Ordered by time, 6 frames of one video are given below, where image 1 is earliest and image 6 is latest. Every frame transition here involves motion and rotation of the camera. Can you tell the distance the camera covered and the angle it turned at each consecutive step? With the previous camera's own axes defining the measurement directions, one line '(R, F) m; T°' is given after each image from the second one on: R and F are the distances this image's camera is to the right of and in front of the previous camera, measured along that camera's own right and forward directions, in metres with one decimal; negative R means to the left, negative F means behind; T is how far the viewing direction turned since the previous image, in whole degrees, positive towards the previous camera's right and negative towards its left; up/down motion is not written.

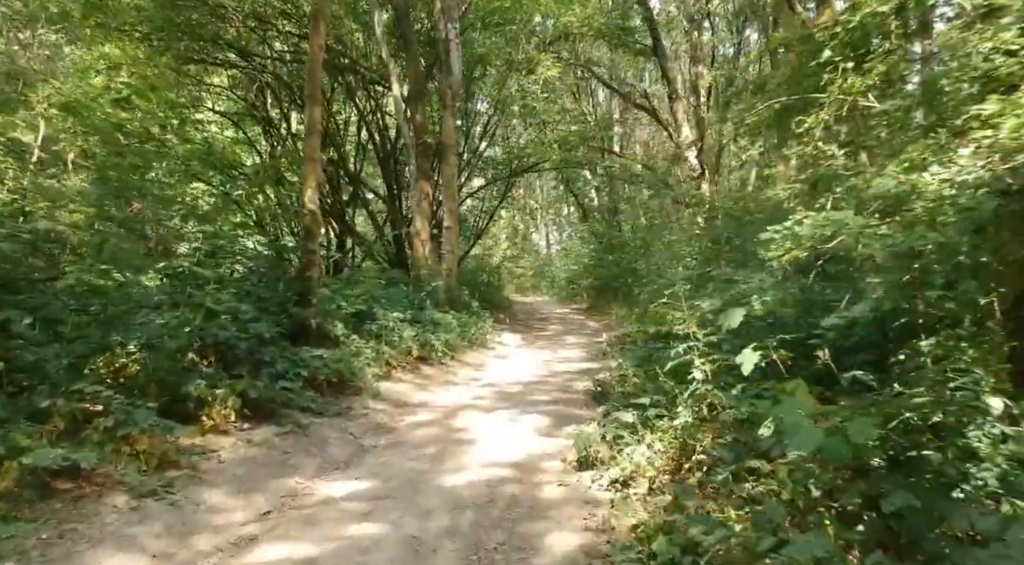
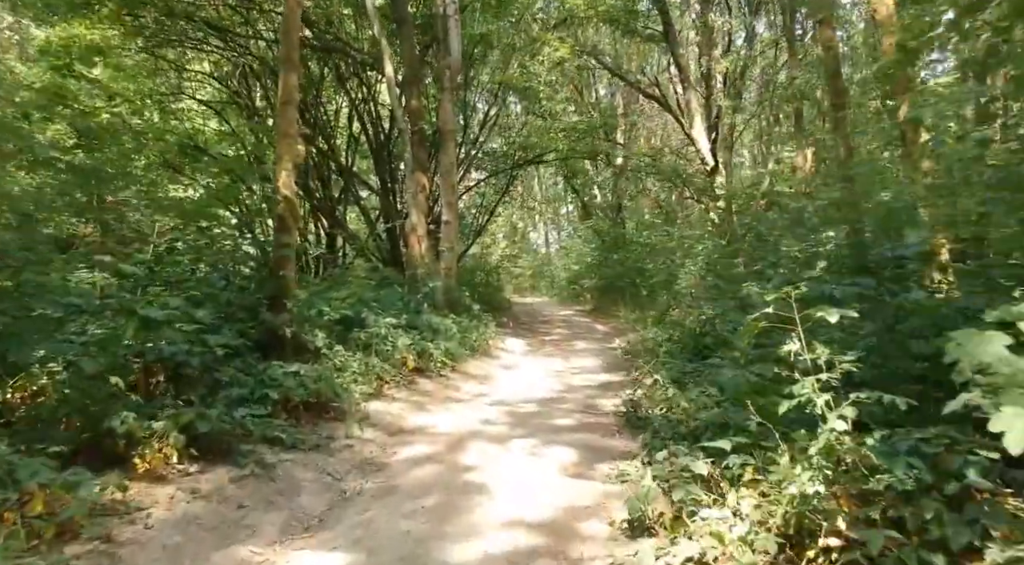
(-0.2, +1.2) m; 0°
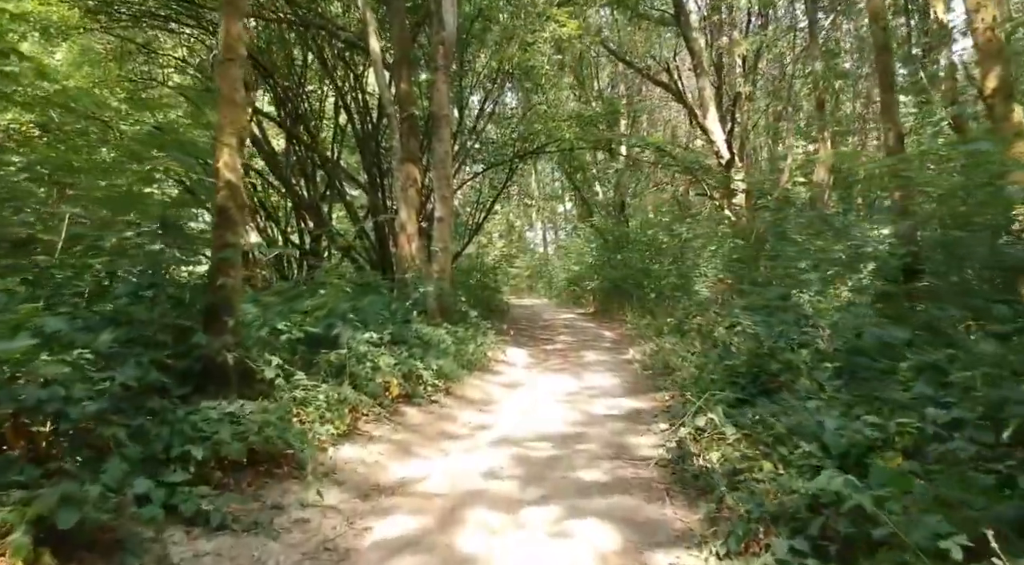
(-0.1, +1.4) m; 0°
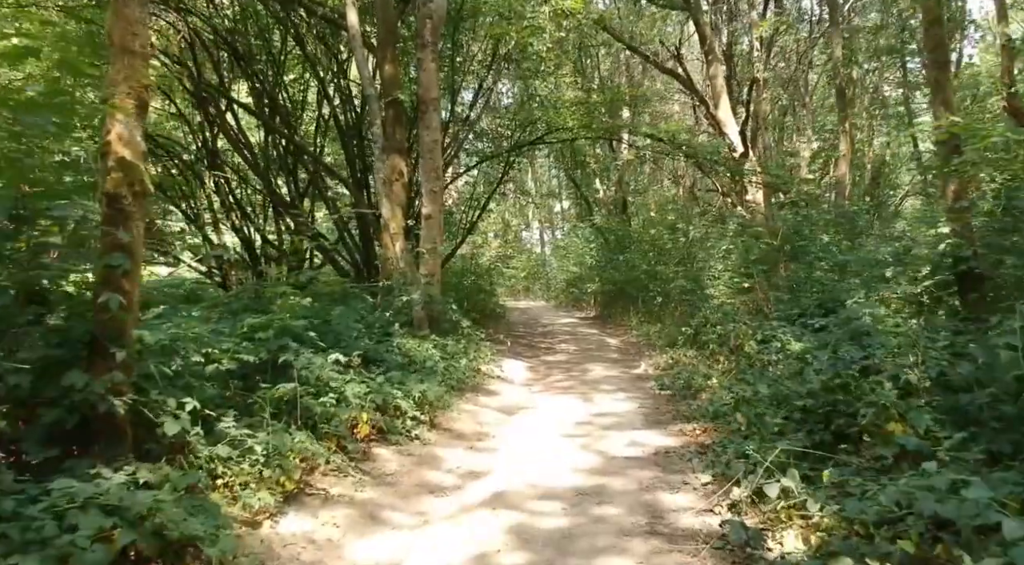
(0.0, +1.3) m; 0°
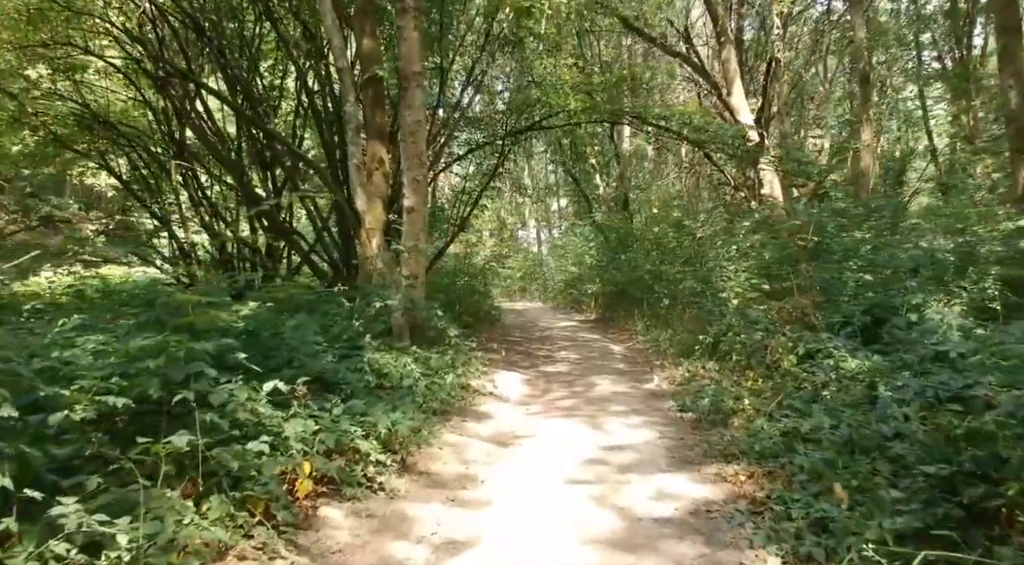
(0.0, +1.3) m; 0°
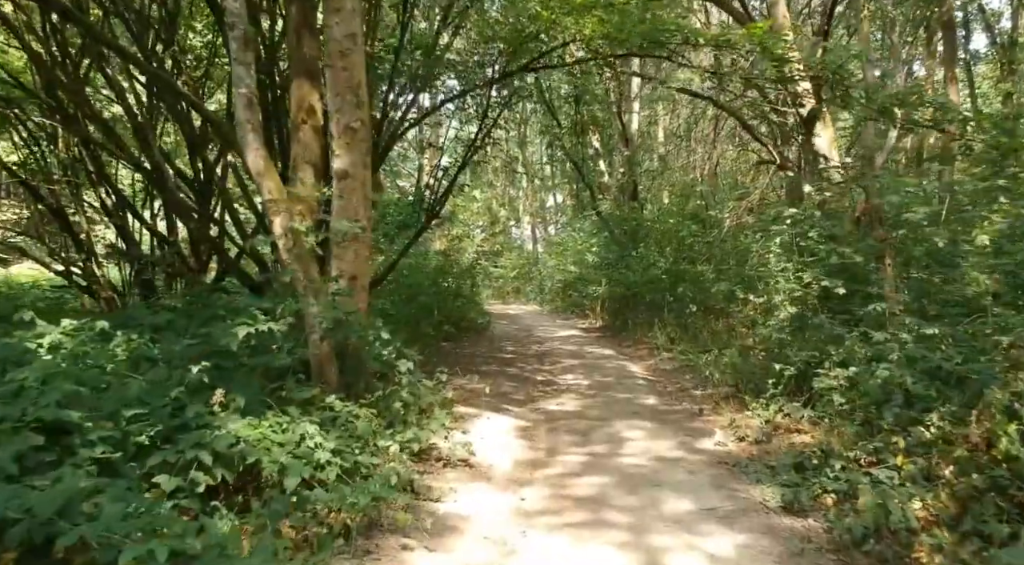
(+0.1, +3.2) m; +1°
